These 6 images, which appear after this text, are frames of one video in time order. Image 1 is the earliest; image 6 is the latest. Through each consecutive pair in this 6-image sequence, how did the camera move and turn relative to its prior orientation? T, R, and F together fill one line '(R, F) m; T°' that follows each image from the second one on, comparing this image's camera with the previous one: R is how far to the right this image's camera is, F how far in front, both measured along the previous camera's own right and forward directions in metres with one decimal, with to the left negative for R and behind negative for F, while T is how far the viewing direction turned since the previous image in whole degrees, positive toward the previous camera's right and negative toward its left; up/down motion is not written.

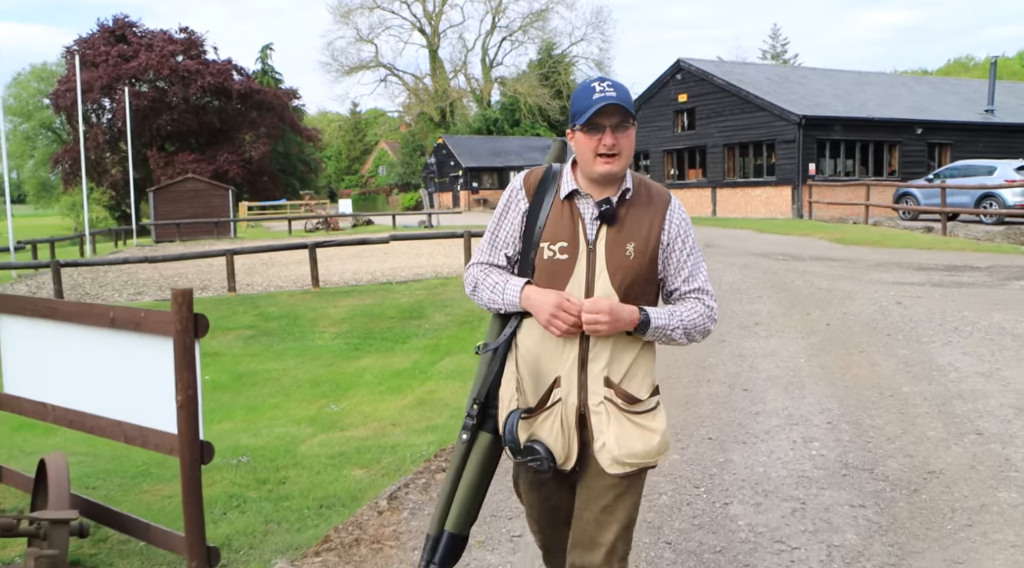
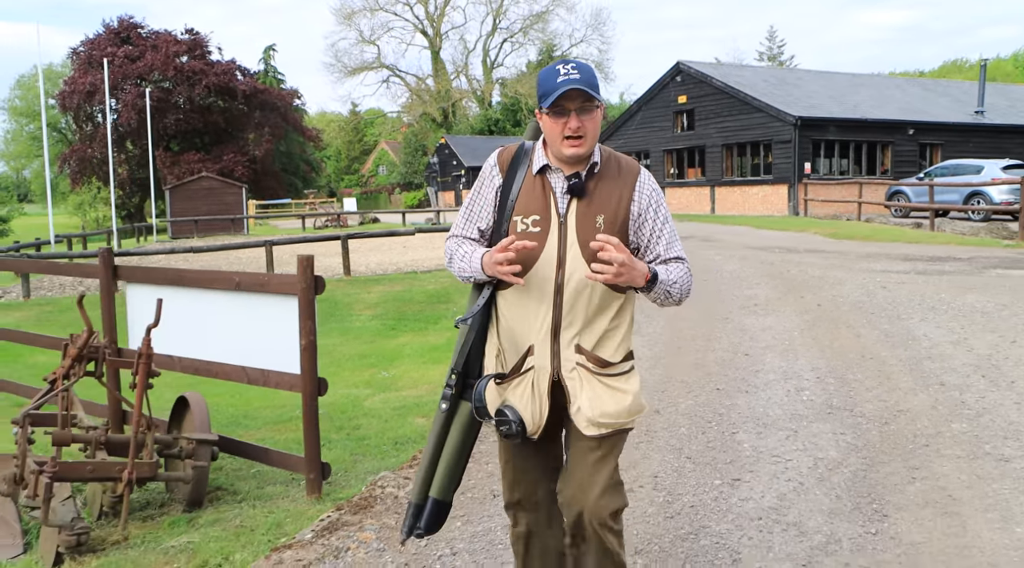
(-0.3, -0.9) m; 0°
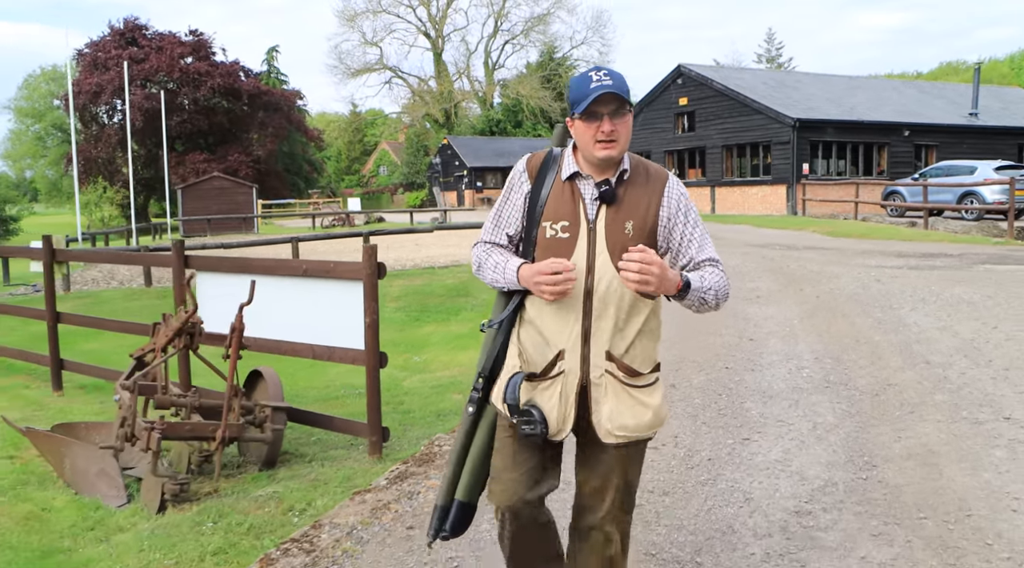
(-0.2, -0.6) m; 0°
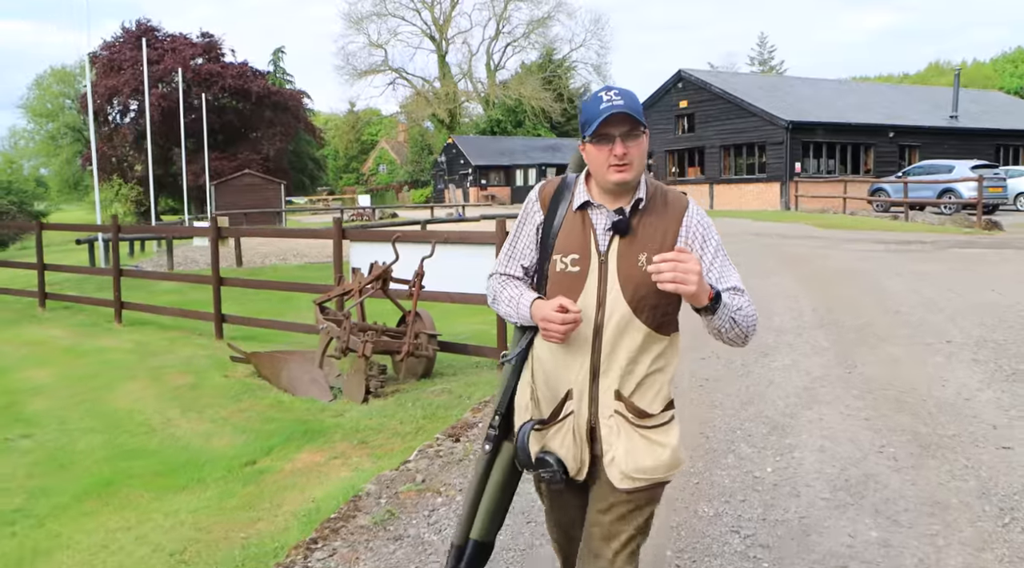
(-0.9, -2.0) m; +1°
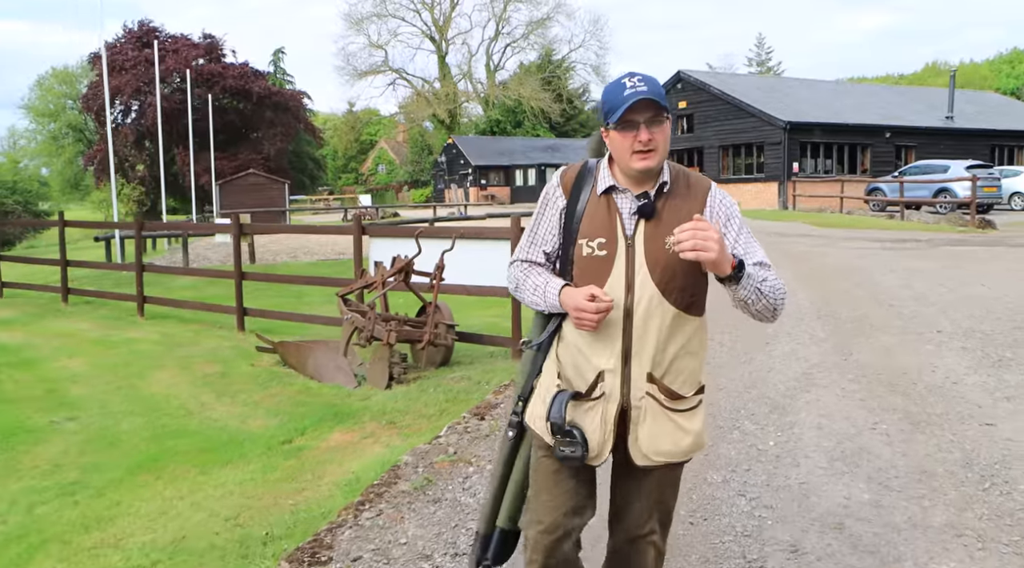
(-0.2, -0.4) m; 0°
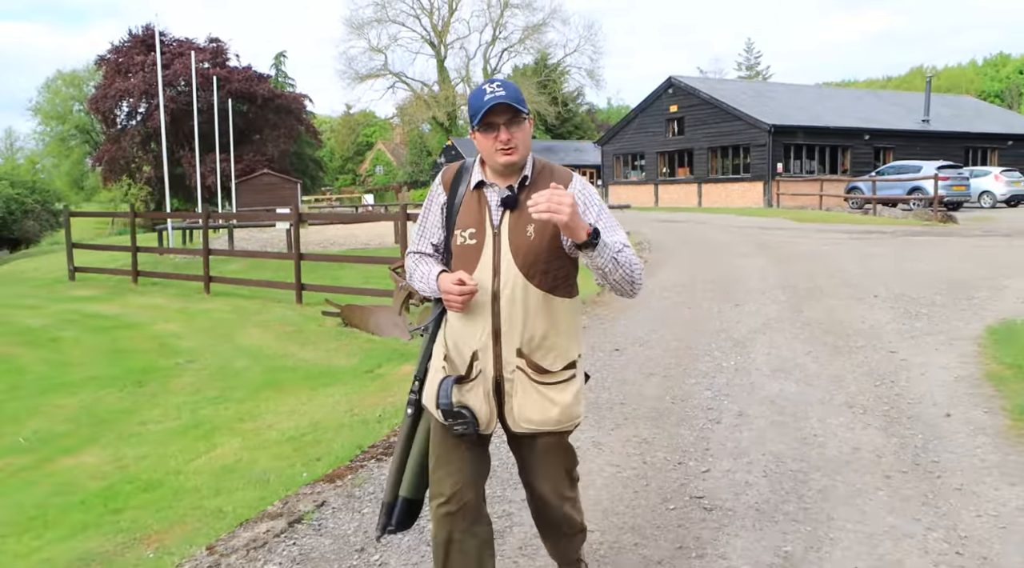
(-0.3, -1.8) m; 0°
